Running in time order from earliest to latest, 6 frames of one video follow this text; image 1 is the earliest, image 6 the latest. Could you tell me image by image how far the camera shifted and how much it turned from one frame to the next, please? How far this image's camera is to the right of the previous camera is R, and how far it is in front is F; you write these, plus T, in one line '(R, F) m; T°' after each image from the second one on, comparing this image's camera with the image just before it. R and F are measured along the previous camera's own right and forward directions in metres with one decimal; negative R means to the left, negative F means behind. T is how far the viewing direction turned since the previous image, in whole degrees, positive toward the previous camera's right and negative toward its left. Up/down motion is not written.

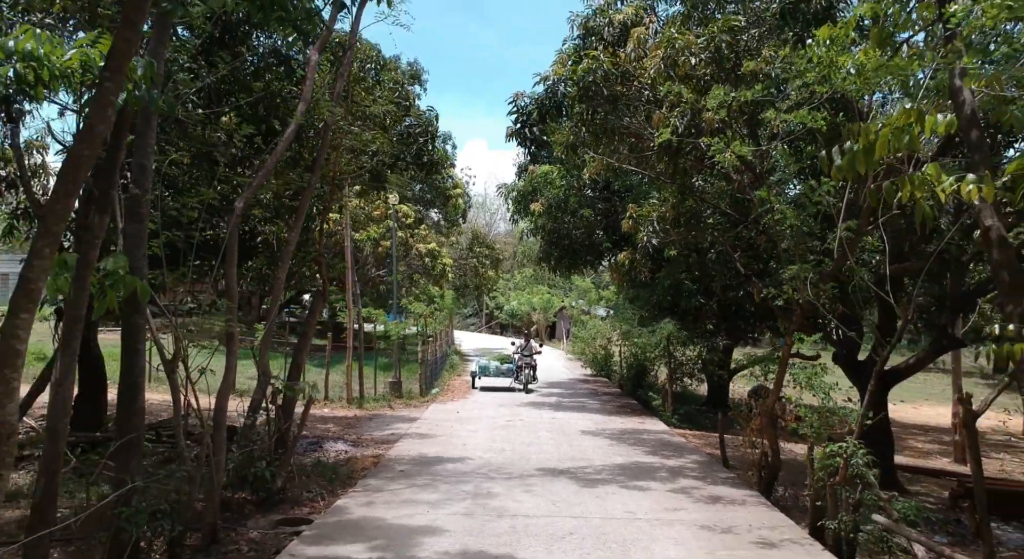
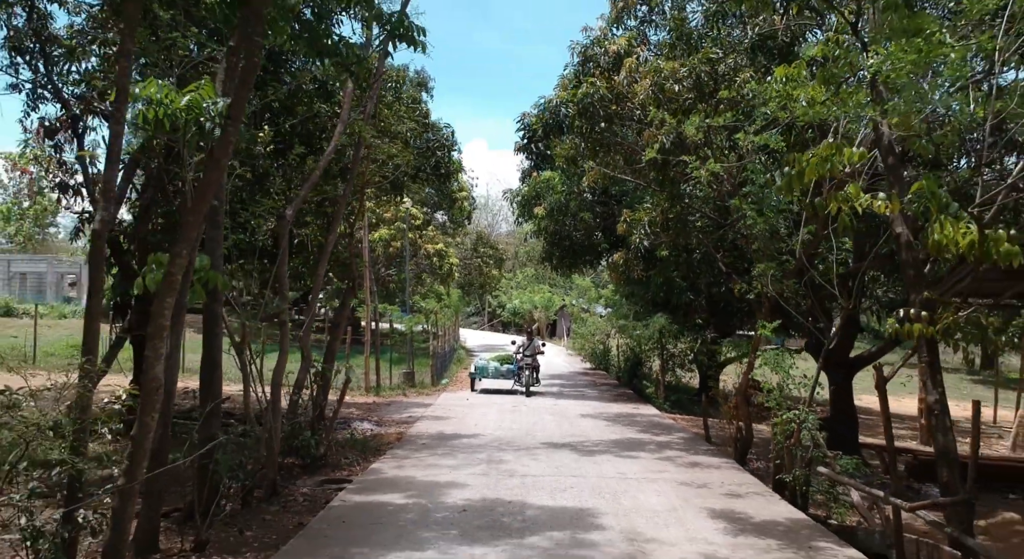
(-0.1, -1.4) m; 0°
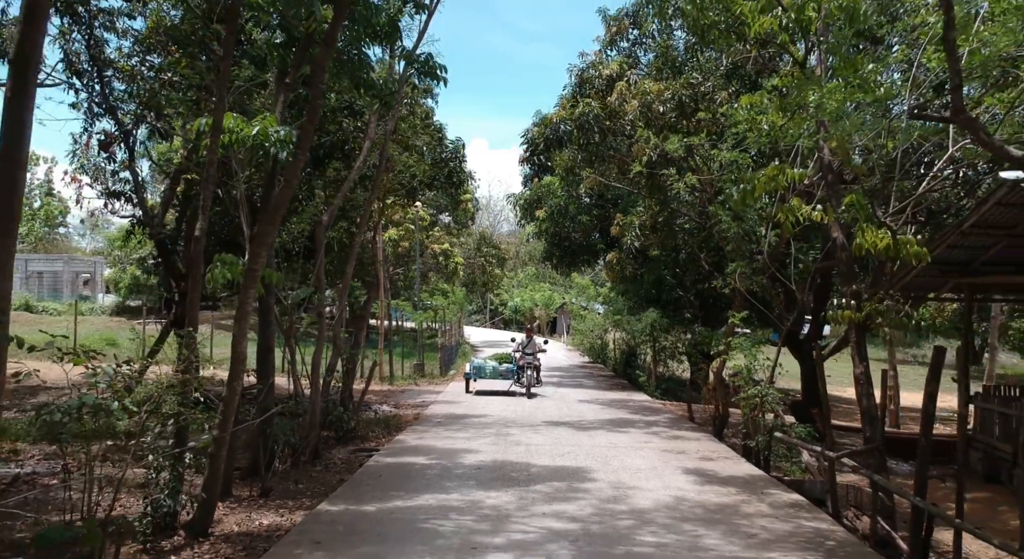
(-0.1, -1.5) m; 0°
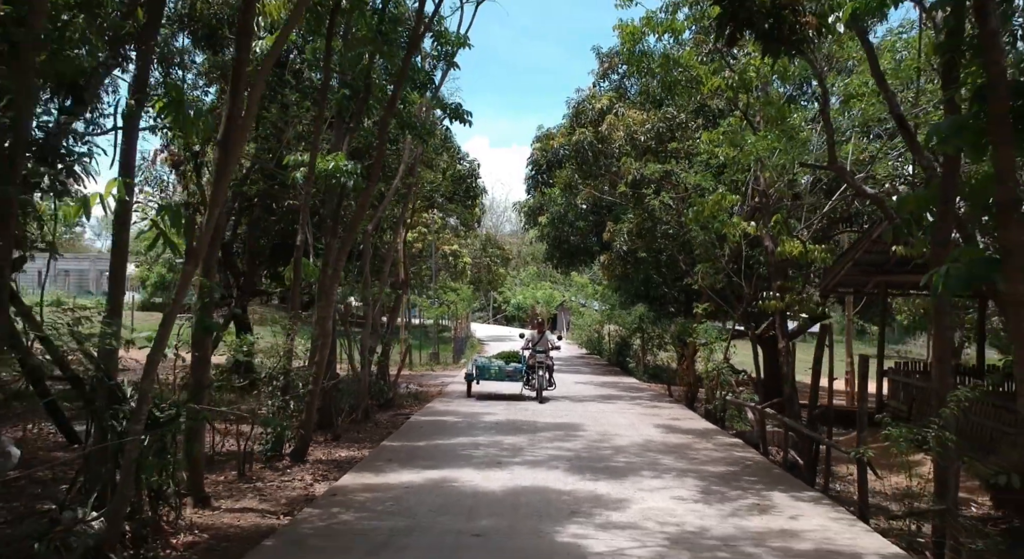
(-0.1, -2.6) m; 0°
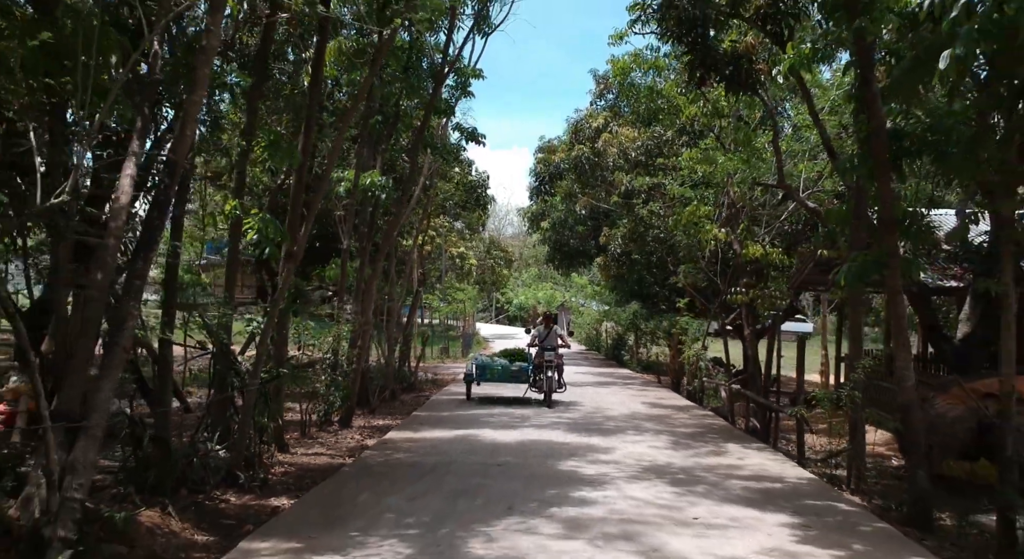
(-0.1, -2.0) m; 0°
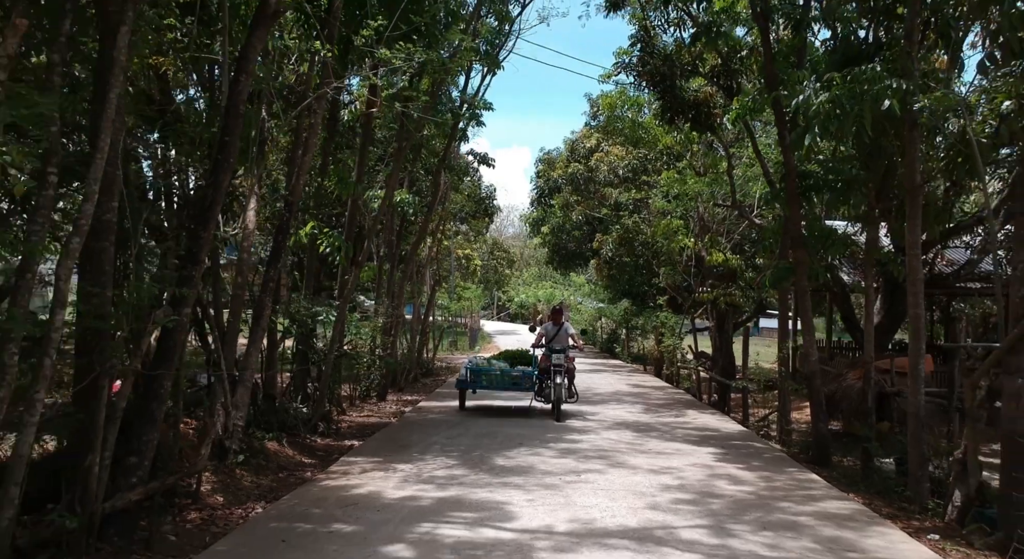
(-0.1, -2.6) m; 0°
